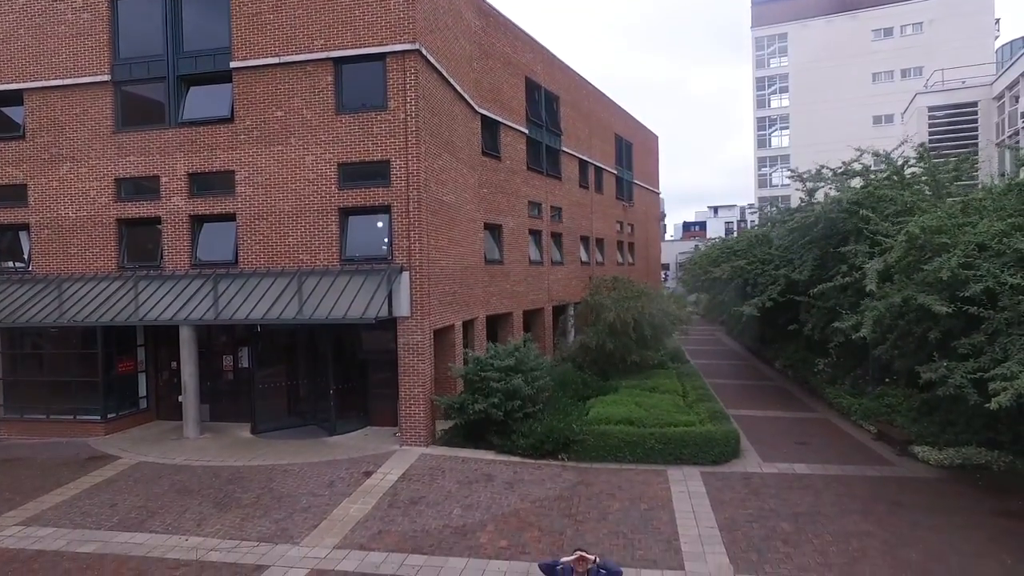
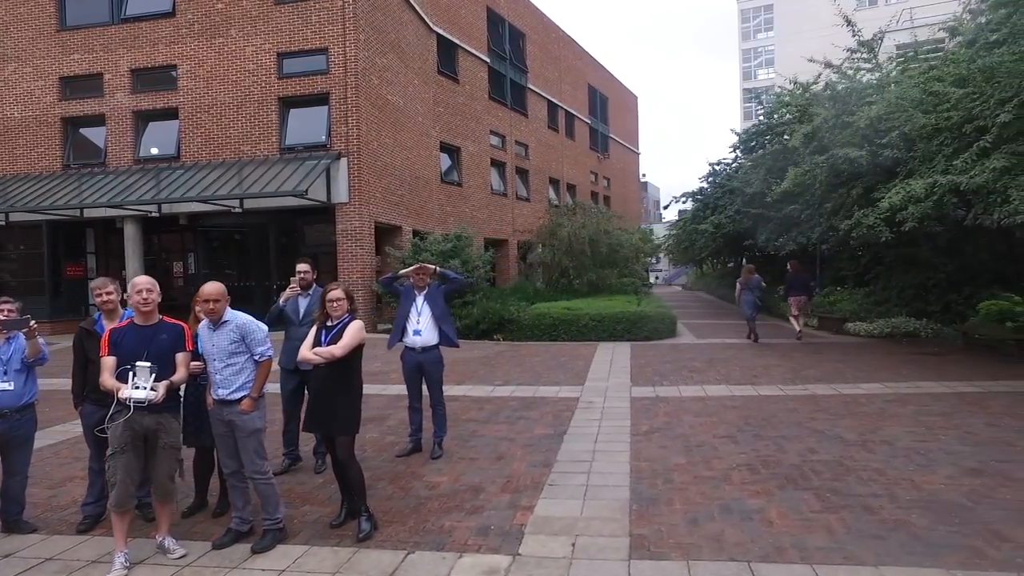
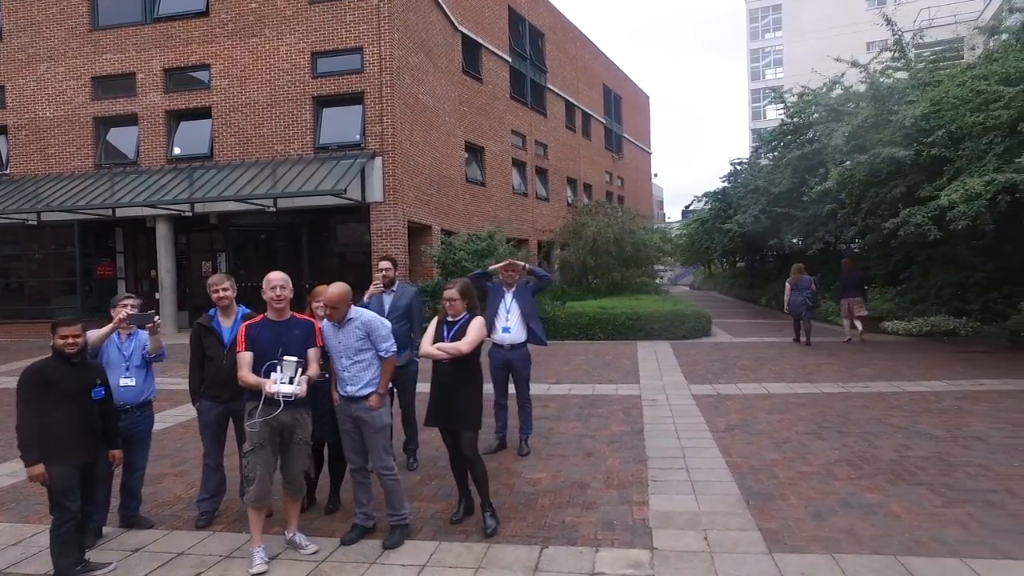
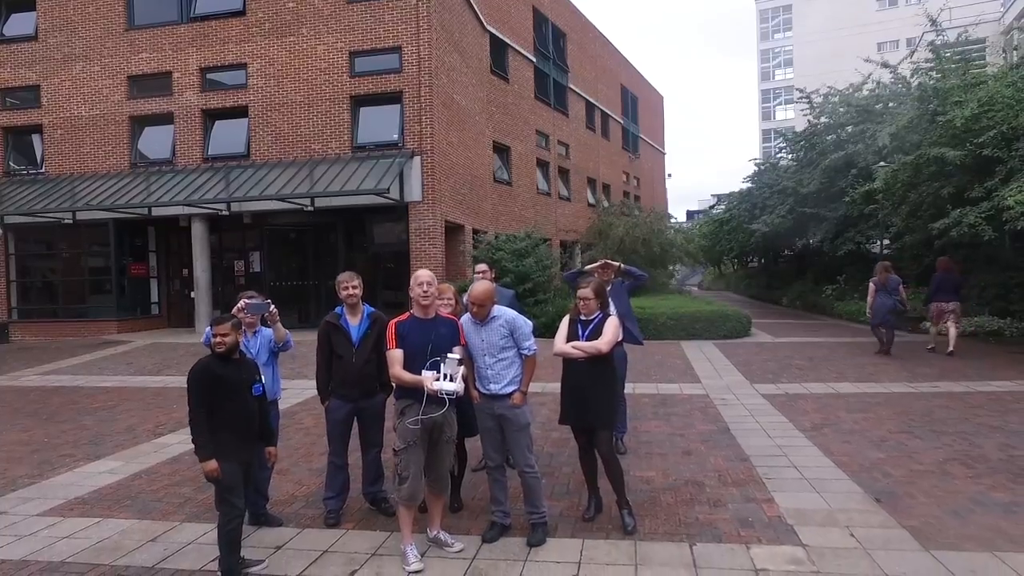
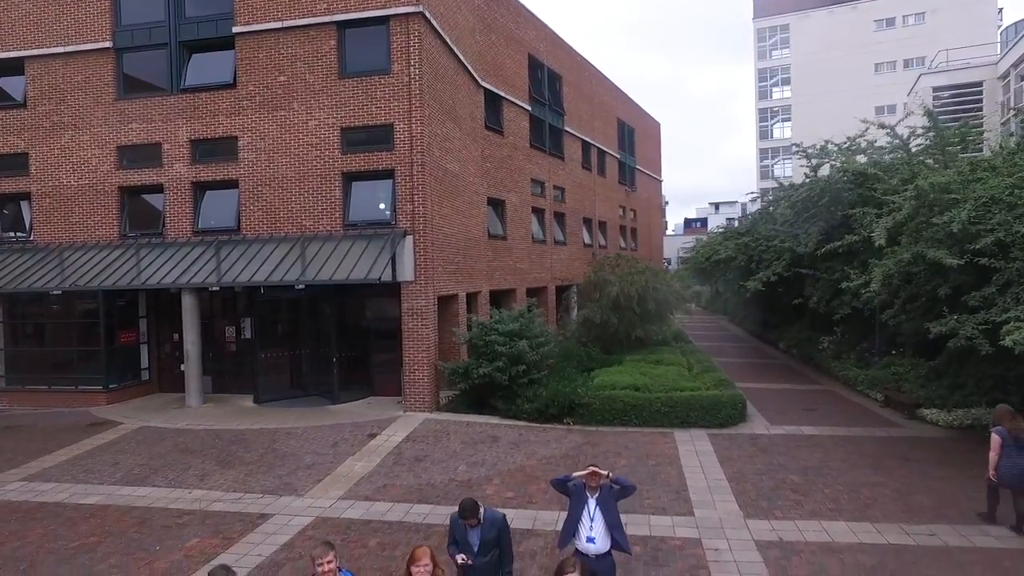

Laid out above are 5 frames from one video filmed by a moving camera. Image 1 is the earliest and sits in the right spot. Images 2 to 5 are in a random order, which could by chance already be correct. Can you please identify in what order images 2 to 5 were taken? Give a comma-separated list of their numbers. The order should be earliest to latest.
5, 4, 3, 2
